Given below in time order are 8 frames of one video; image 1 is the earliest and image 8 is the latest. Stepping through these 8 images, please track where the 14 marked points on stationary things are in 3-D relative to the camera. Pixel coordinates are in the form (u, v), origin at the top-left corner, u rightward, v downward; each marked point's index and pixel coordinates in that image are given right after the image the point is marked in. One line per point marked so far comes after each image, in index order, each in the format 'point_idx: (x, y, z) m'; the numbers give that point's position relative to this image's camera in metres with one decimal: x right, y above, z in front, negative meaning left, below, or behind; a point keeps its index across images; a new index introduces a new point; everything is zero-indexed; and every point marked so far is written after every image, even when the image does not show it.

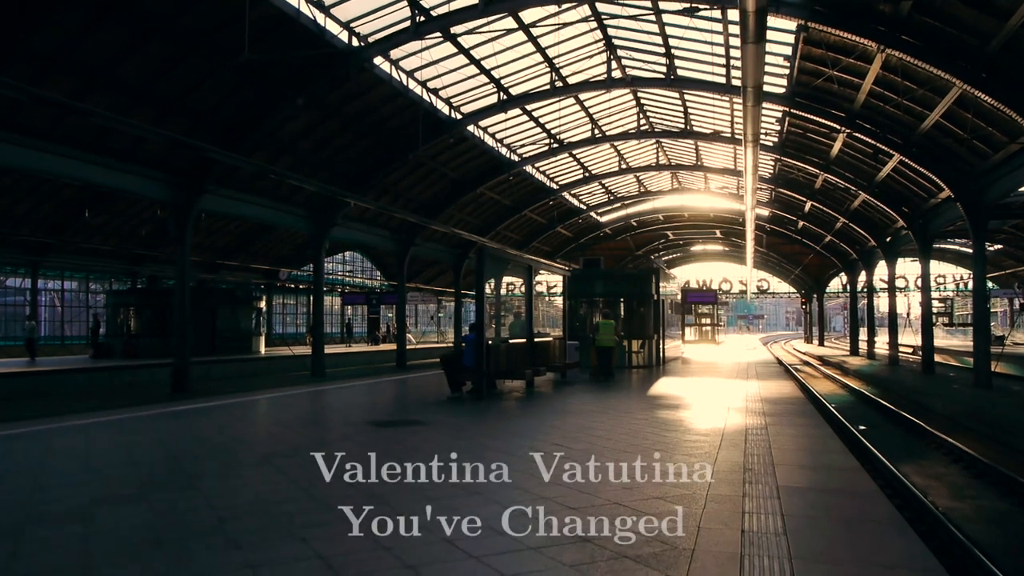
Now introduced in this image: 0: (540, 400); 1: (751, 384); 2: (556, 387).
0: (+0.5, -2.0, +13.9) m
1: (+5.2, -2.2, +17.0) m
2: (+0.9, -2.0, +15.9) m
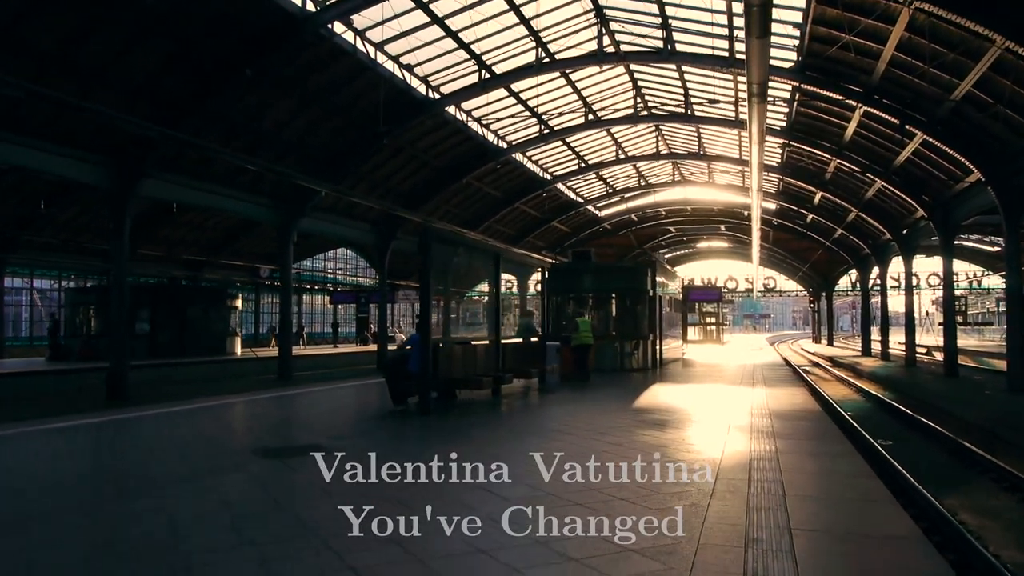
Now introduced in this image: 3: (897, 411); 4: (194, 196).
0: (-0.1, -1.9, +11.8) m
1: (+4.7, -2.0, +14.9) m
2: (+0.4, -1.9, +13.8) m
3: (+9.5, -3.0, +18.9) m
4: (-8.2, +2.4, +19.8) m
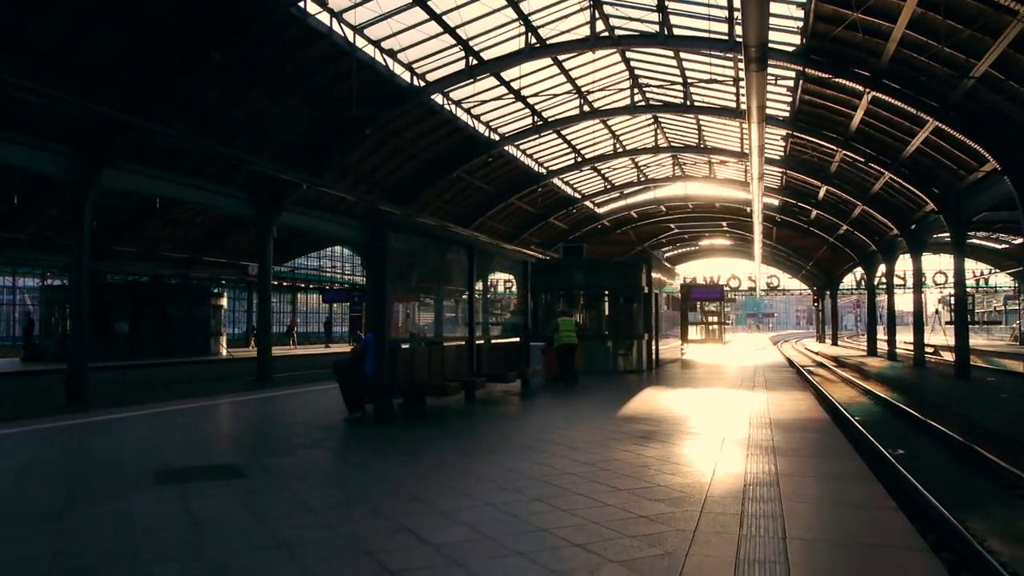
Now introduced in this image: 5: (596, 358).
0: (-0.4, -1.8, +10.7) m
1: (+4.4, -2.0, +13.8) m
2: (0.0, -1.9, +12.7) m
3: (+9.2, -3.0, +17.8) m
4: (-8.5, +2.5, +18.7) m
5: (+2.1, -1.8, +19.8) m
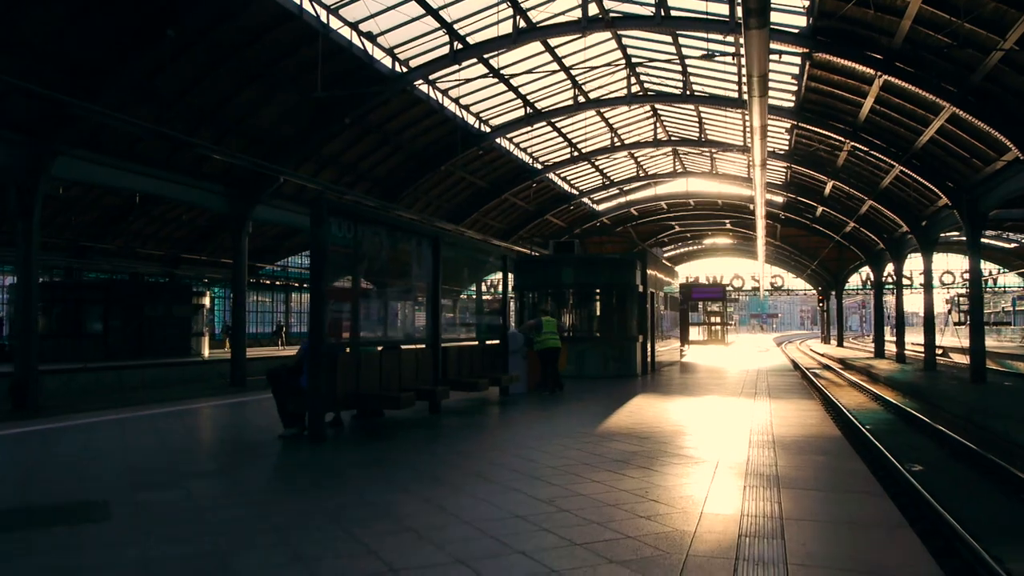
0: (-0.8, -1.8, +9.5) m
1: (+4.0, -1.9, +12.6) m
2: (-0.3, -1.8, +11.5) m
3: (+8.9, -2.9, +16.6) m
4: (-8.8, +2.5, +17.6) m
5: (+1.8, -1.8, +18.6) m
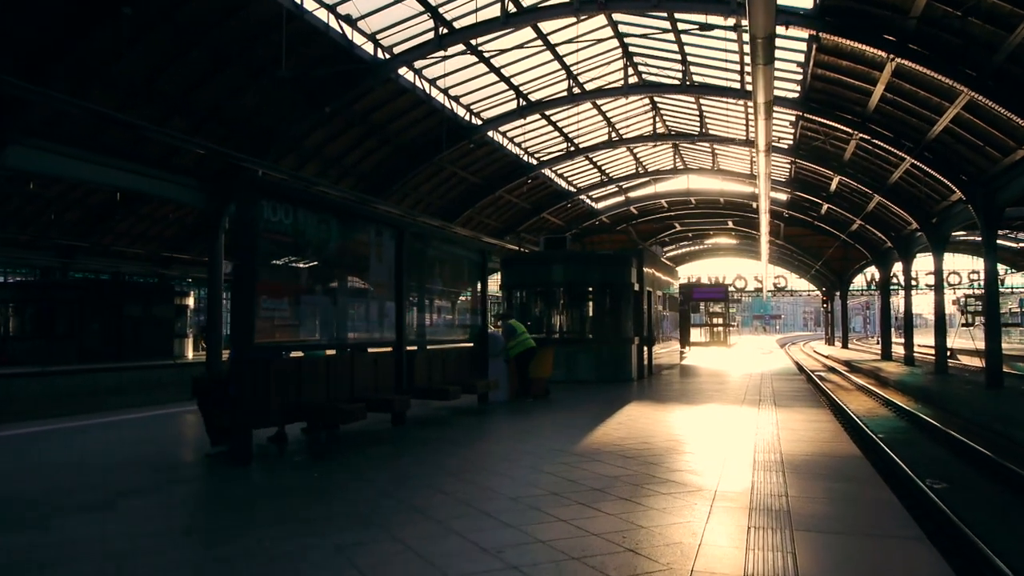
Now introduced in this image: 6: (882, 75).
0: (-1.1, -1.7, +8.4) m
1: (+3.7, -1.9, +11.5) m
2: (-0.6, -1.8, +10.4) m
3: (+8.6, -2.9, +15.5) m
4: (-9.1, +2.6, +16.5) m
5: (+1.5, -1.8, +17.5) m
6: (+8.3, +4.8, +17.2) m
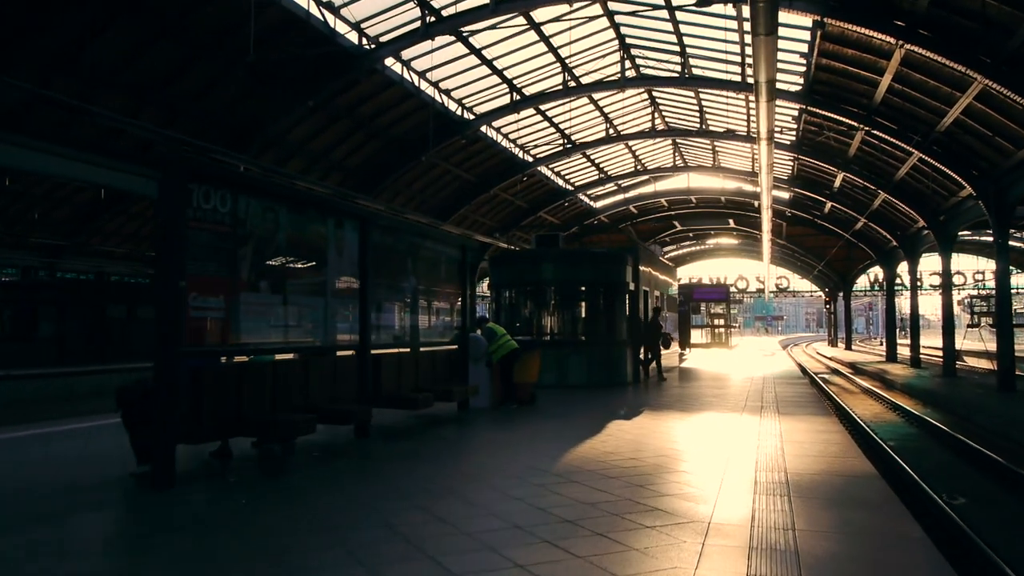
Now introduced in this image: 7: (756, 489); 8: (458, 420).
0: (-1.3, -1.7, +7.6) m
1: (+3.5, -1.9, +10.6) m
2: (-0.9, -1.8, +9.6) m
3: (+8.4, -2.9, +14.6) m
4: (-9.3, +2.6, +15.7) m
5: (+1.3, -1.7, +16.7) m
6: (+8.1, +4.8, +16.4) m
7: (+2.0, -1.7, +6.4) m
8: (-0.7, -1.8, +10.2) m
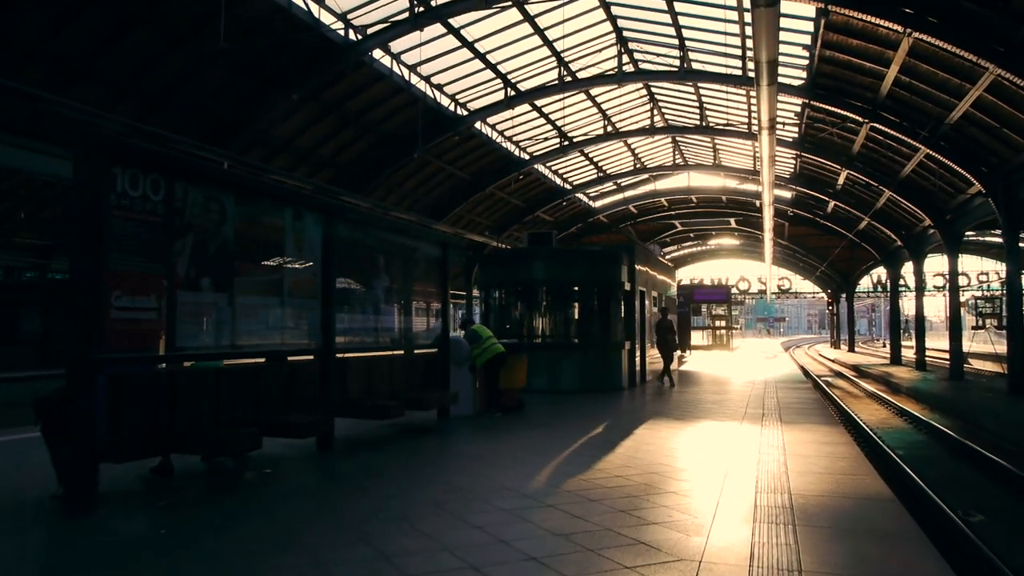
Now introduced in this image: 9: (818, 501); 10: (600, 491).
0: (-1.5, -1.7, +7.0) m
1: (+3.3, -1.9, +10.0) m
2: (-1.1, -1.7, +9.0) m
3: (+8.2, -2.9, +13.9) m
4: (-9.5, +2.6, +15.1) m
5: (+1.1, -1.8, +16.0) m
6: (+7.9, +4.8, +15.7) m
7: (+1.8, -1.7, +5.7) m
8: (-0.9, -1.8, +9.6) m
9: (+2.5, -1.7, +6.3) m
10: (+0.8, -1.7, +6.5) m
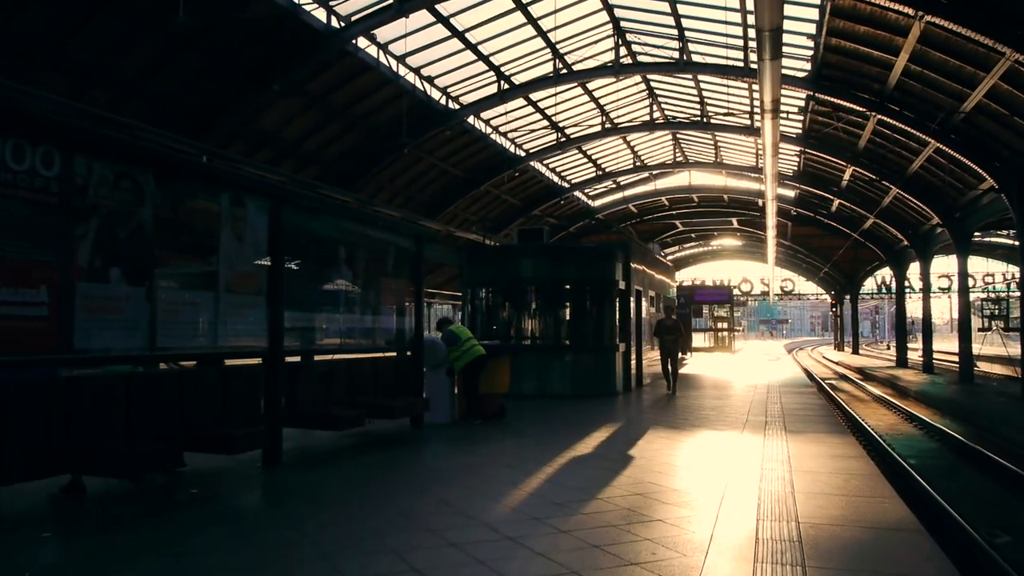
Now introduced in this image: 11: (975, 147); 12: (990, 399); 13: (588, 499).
0: (-1.8, -1.6, +6.2) m
1: (+3.1, -1.8, +9.2) m
2: (-1.3, -1.7, +8.2) m
3: (+8.0, -2.9, +13.1) m
4: (-9.7, +2.6, +14.3) m
5: (+0.9, -1.7, +15.2) m
6: (+7.7, +4.8, +14.9) m
7: (+1.6, -1.6, +4.9) m
8: (-1.1, -1.7, +8.8) m
9: (+2.3, -1.7, +5.5) m
10: (+0.6, -1.6, +5.7) m
11: (+10.6, +3.2, +17.6) m
12: (+12.2, -2.8, +19.6) m
13: (+0.7, -1.7, +6.3) m
